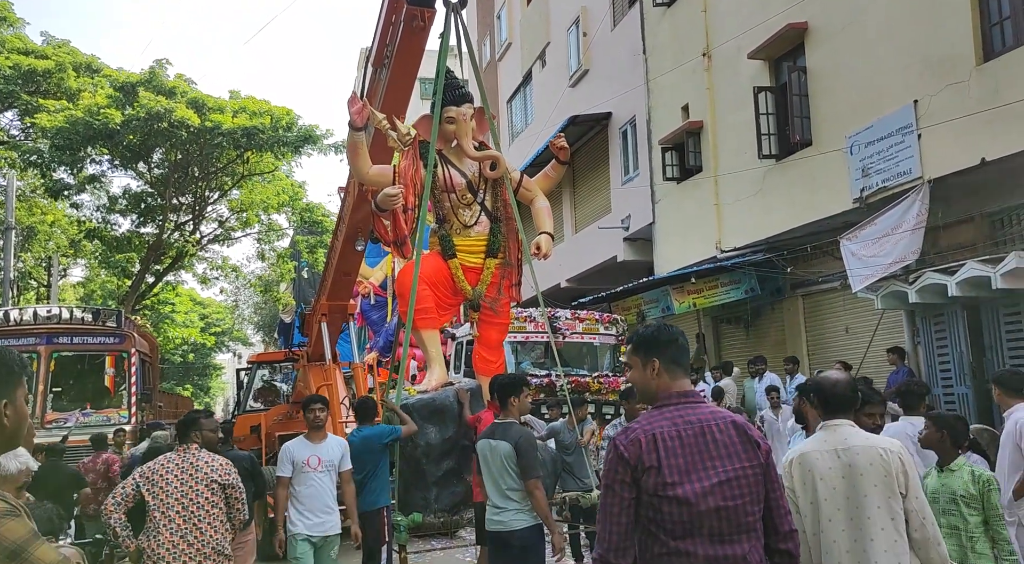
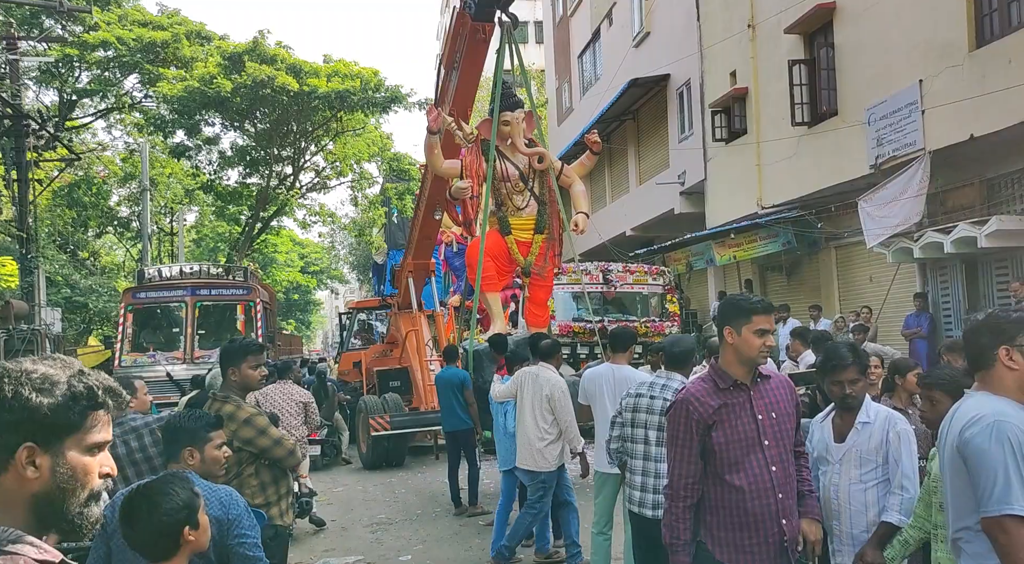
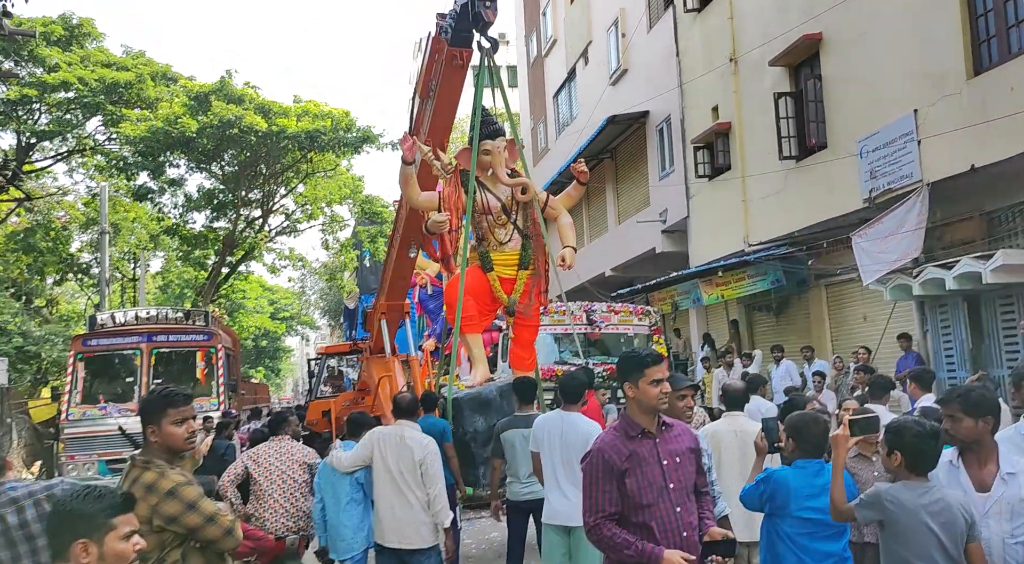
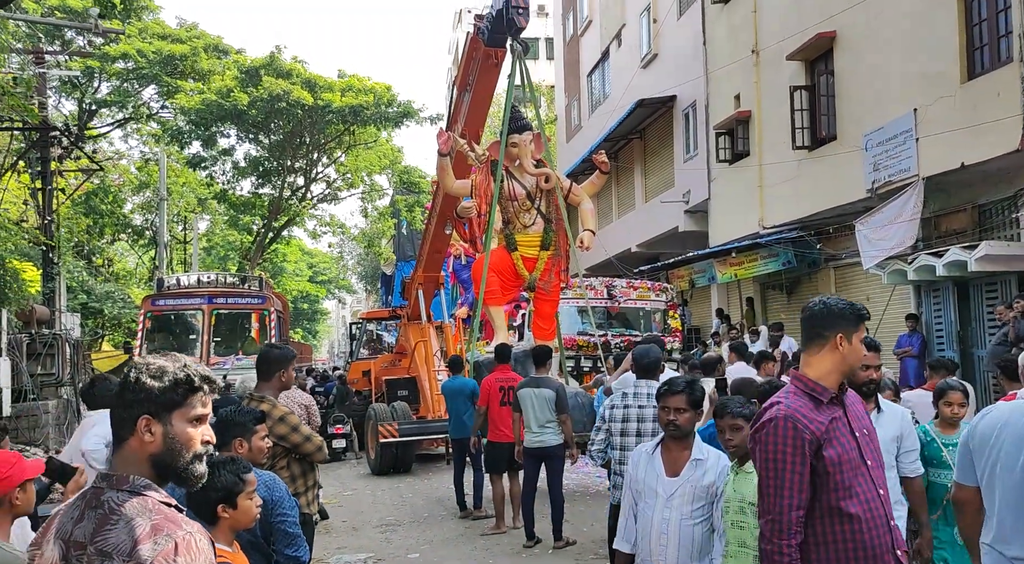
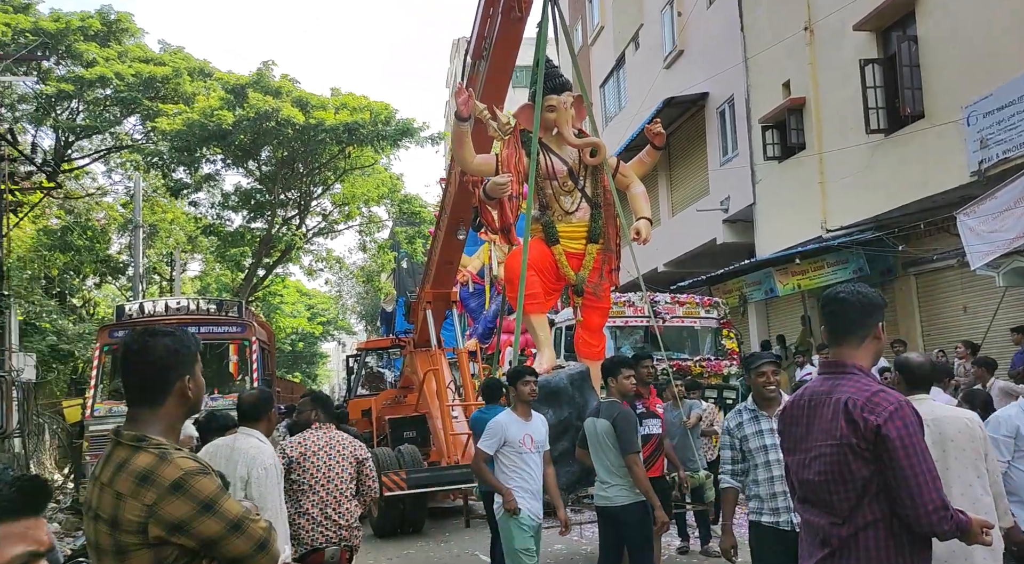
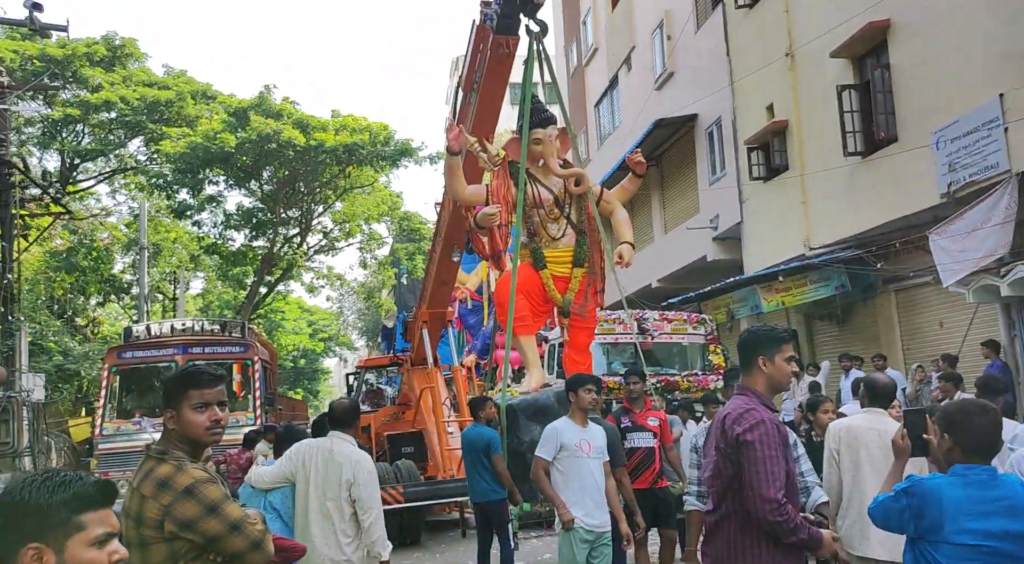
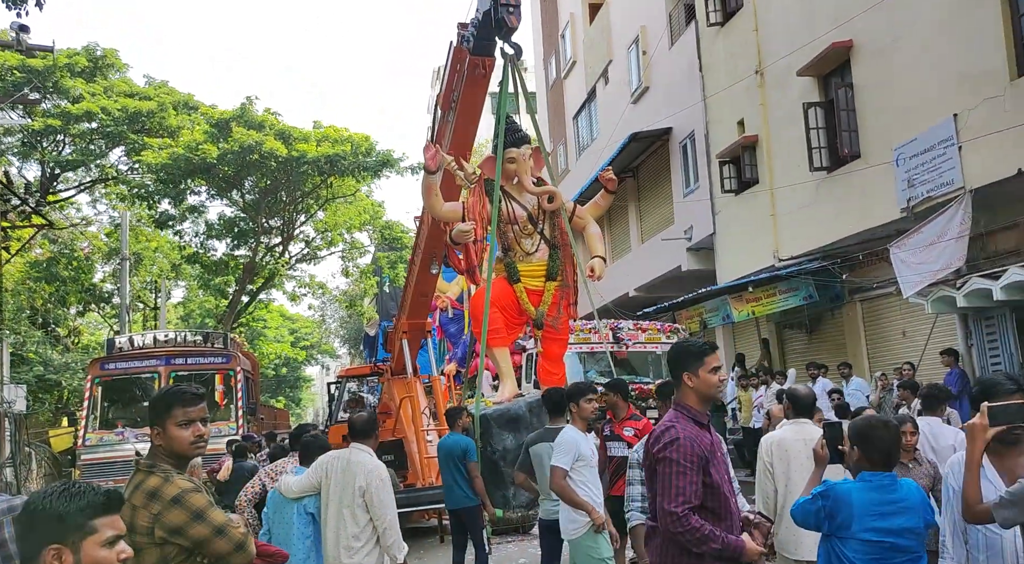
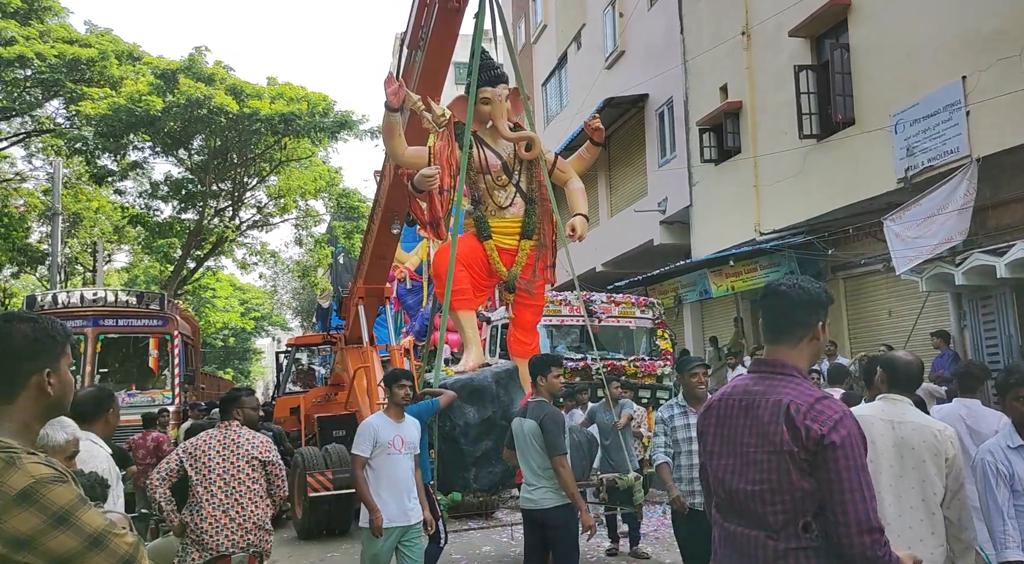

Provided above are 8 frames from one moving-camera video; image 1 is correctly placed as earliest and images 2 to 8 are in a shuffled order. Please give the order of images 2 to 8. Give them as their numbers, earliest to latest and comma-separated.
8, 5, 6, 7, 3, 2, 4
